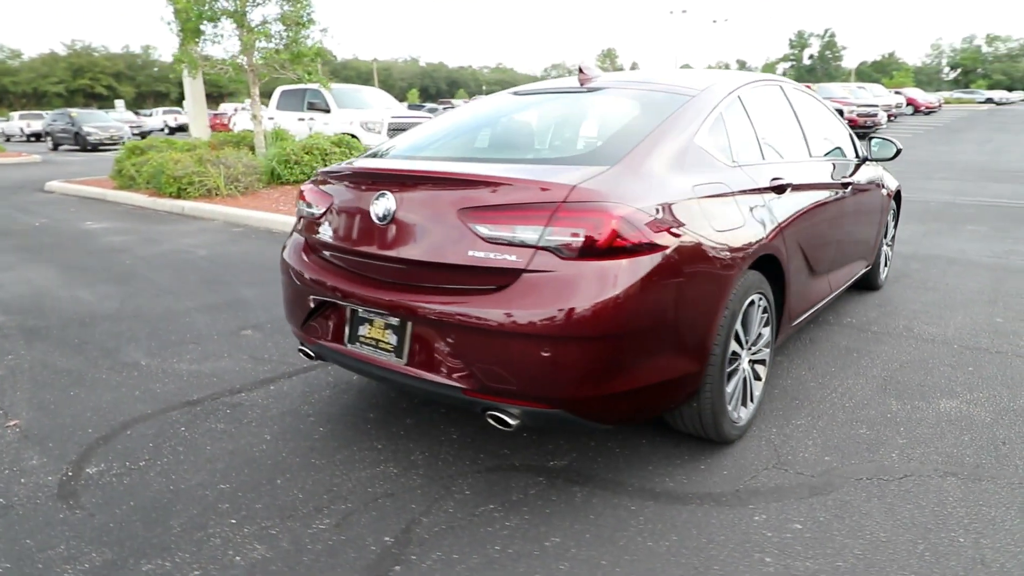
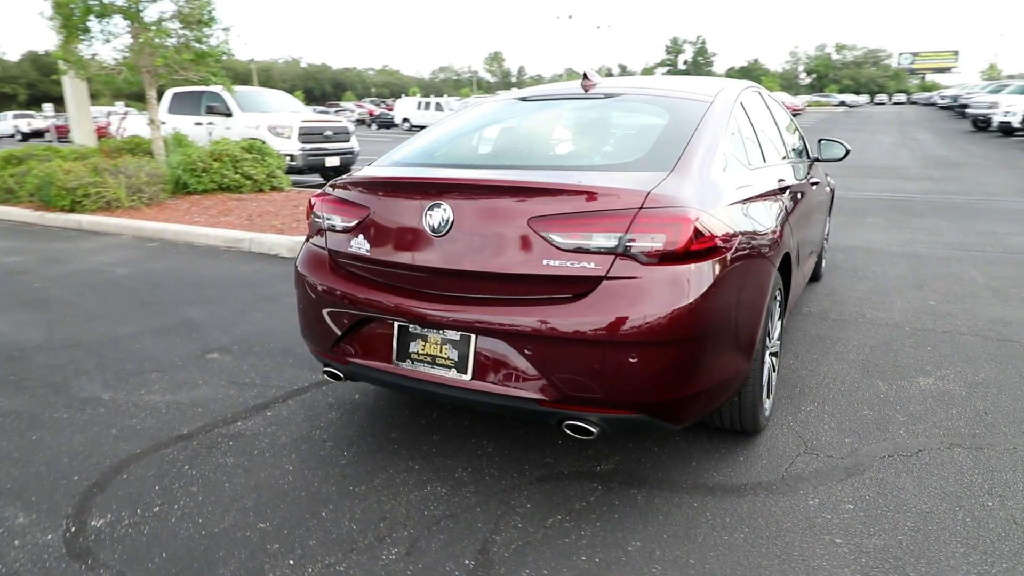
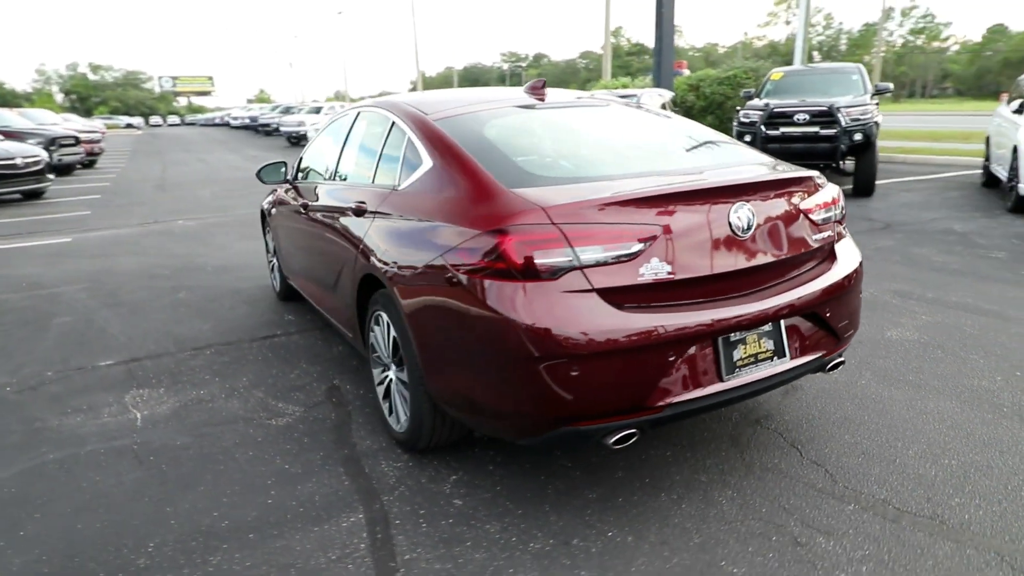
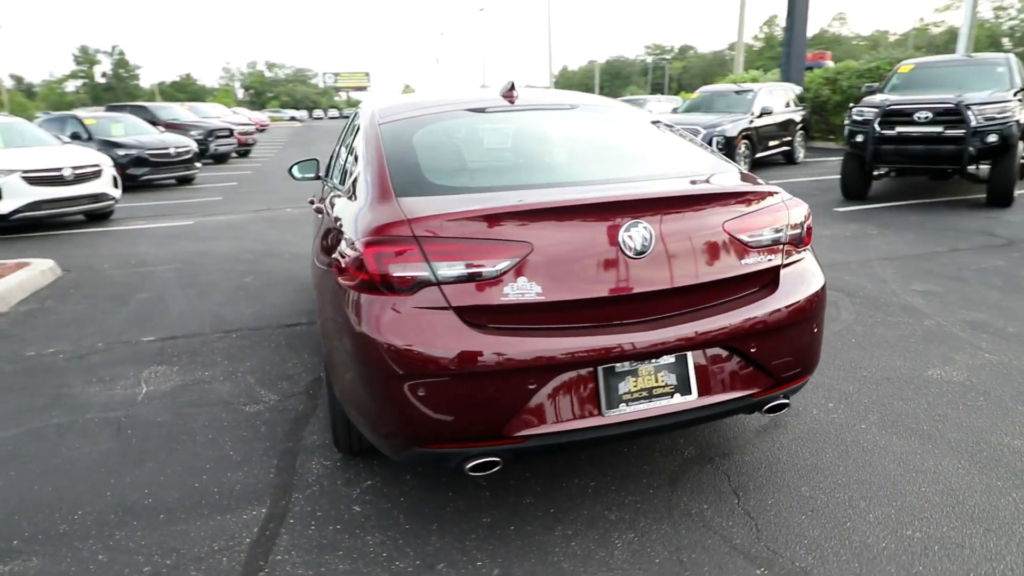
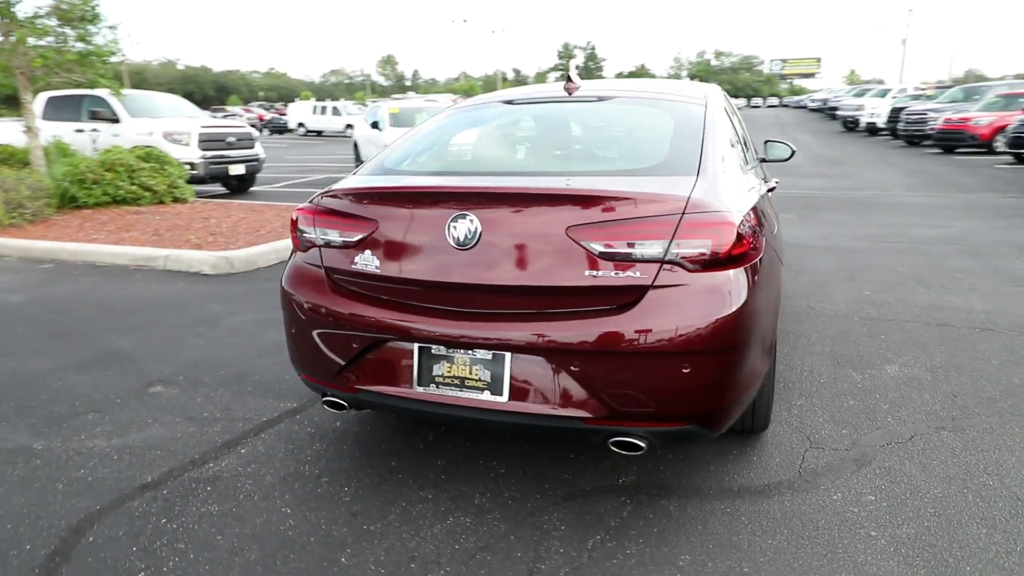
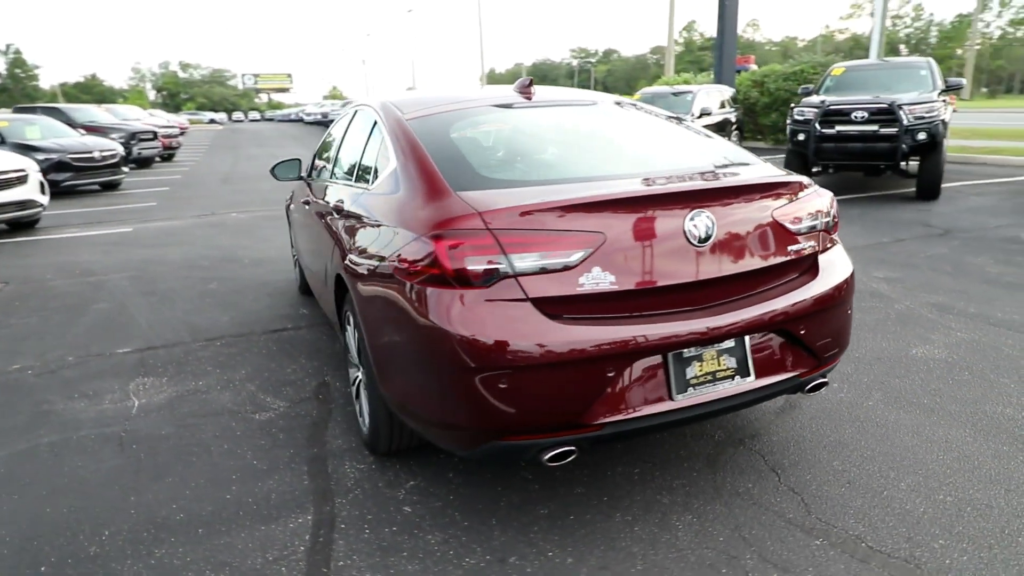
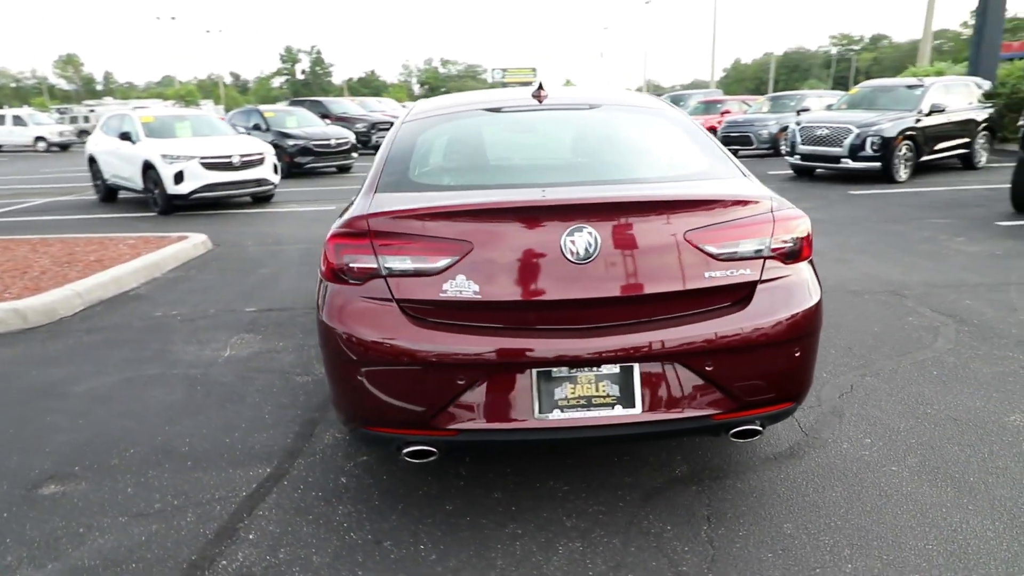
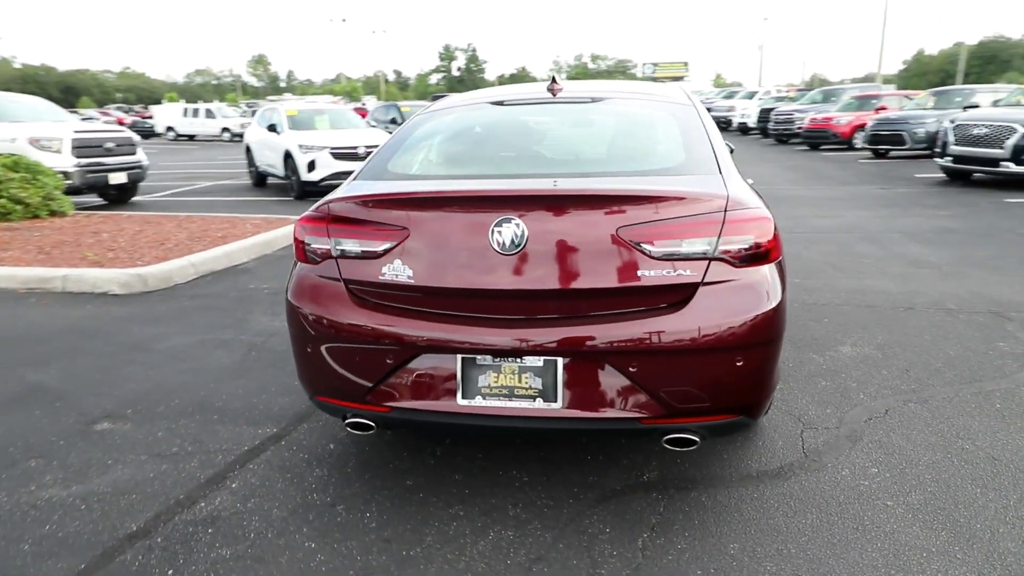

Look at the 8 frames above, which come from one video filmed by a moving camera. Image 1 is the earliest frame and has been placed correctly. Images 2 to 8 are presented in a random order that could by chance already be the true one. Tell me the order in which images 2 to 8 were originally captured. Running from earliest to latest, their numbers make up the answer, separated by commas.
2, 5, 8, 7, 4, 6, 3
